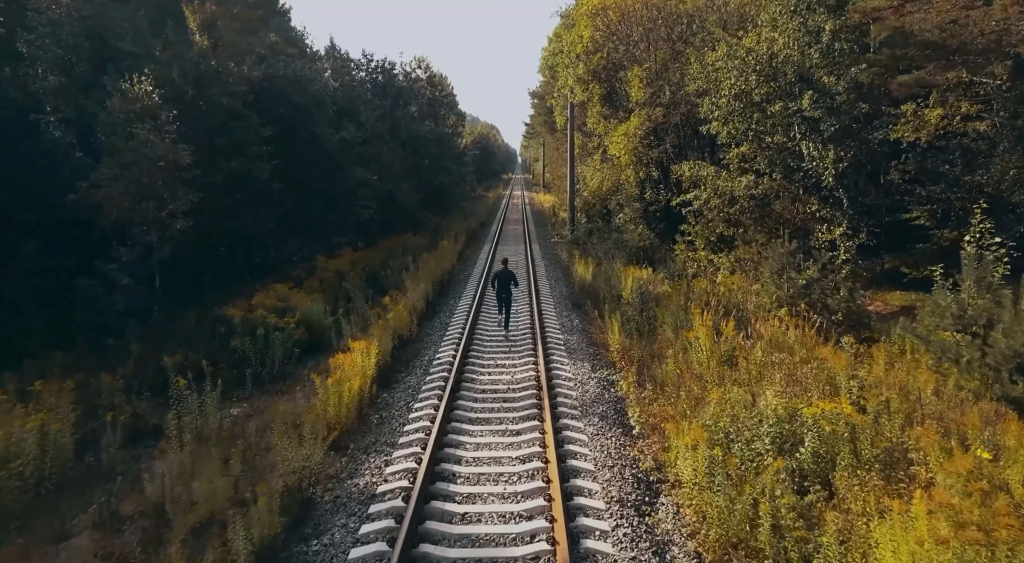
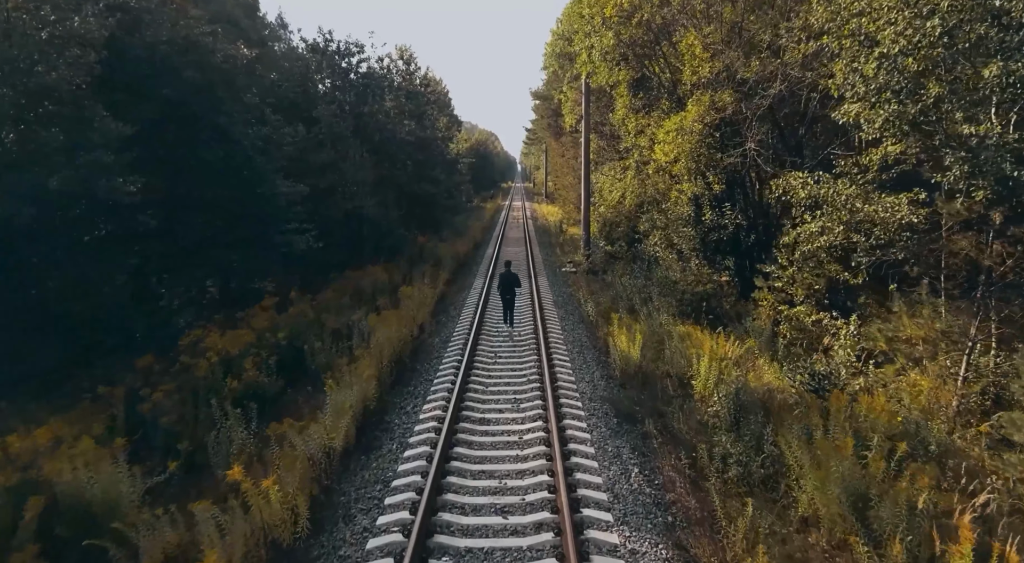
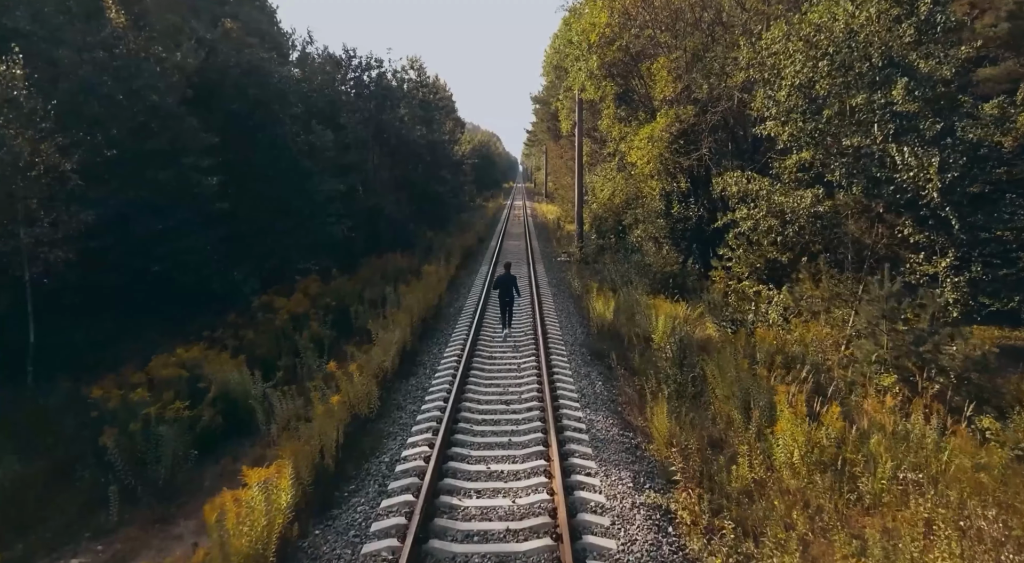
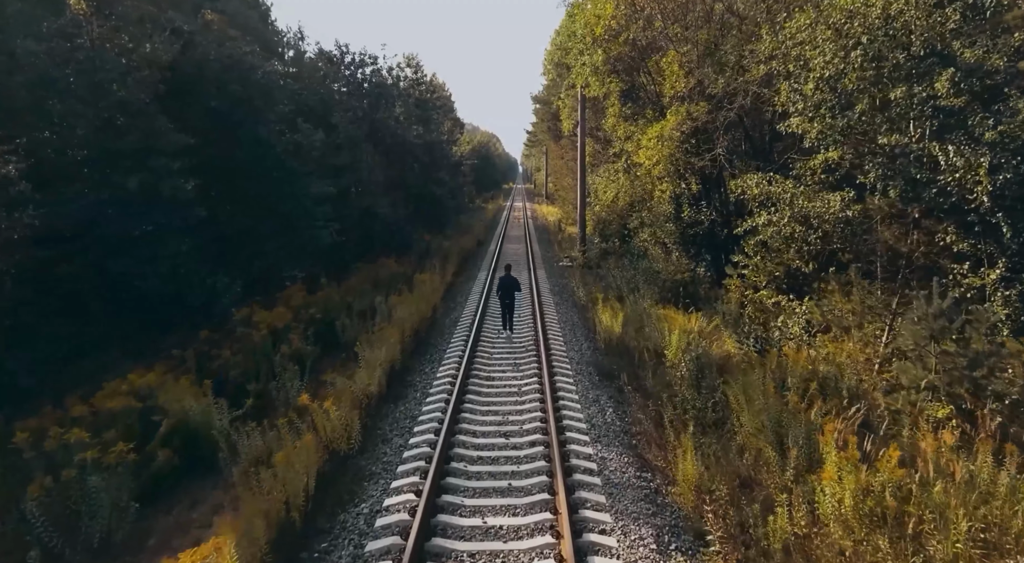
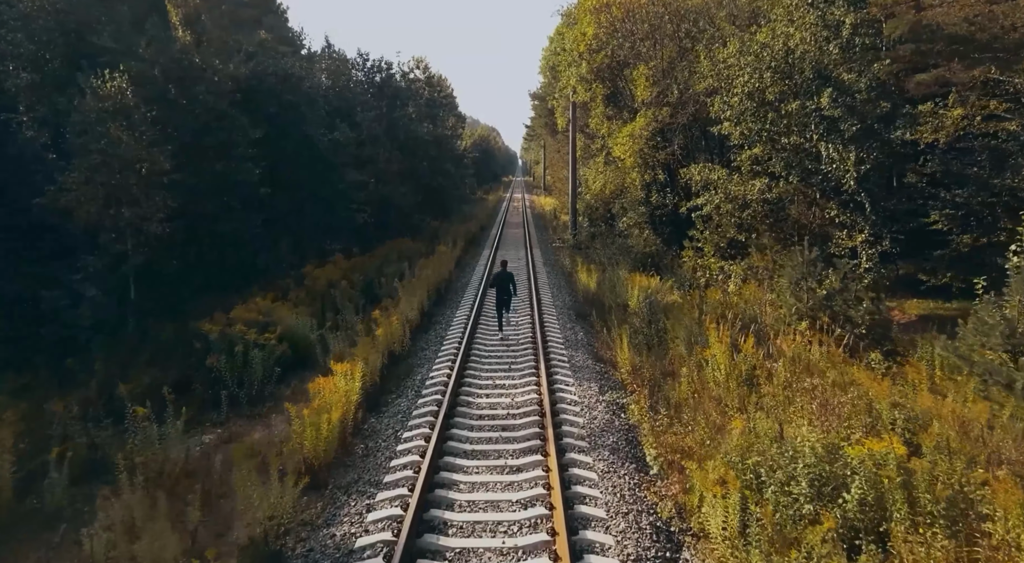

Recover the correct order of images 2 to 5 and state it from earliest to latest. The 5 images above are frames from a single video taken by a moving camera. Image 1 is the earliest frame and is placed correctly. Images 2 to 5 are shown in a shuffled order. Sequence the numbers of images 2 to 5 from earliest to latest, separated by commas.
5, 3, 4, 2
